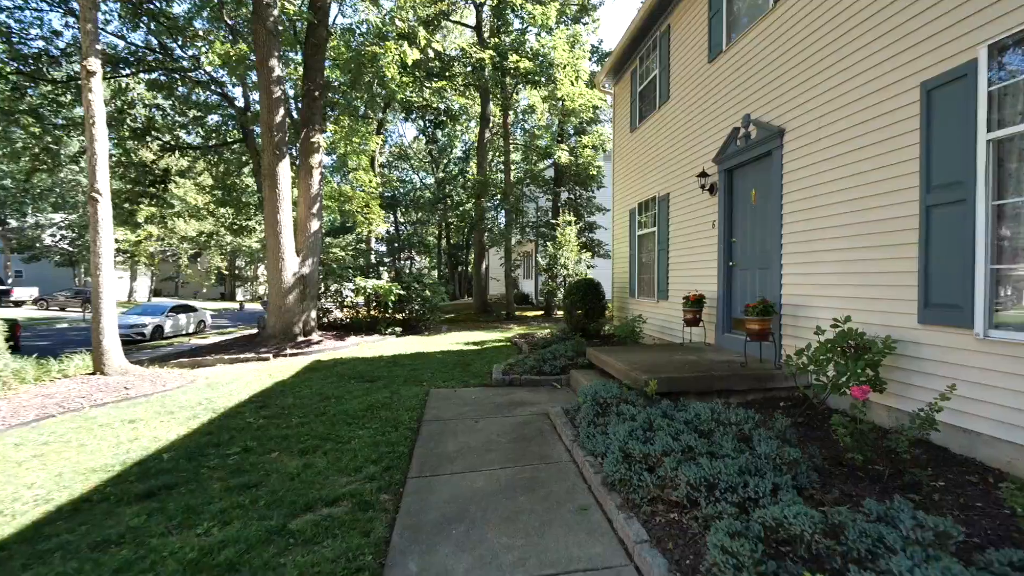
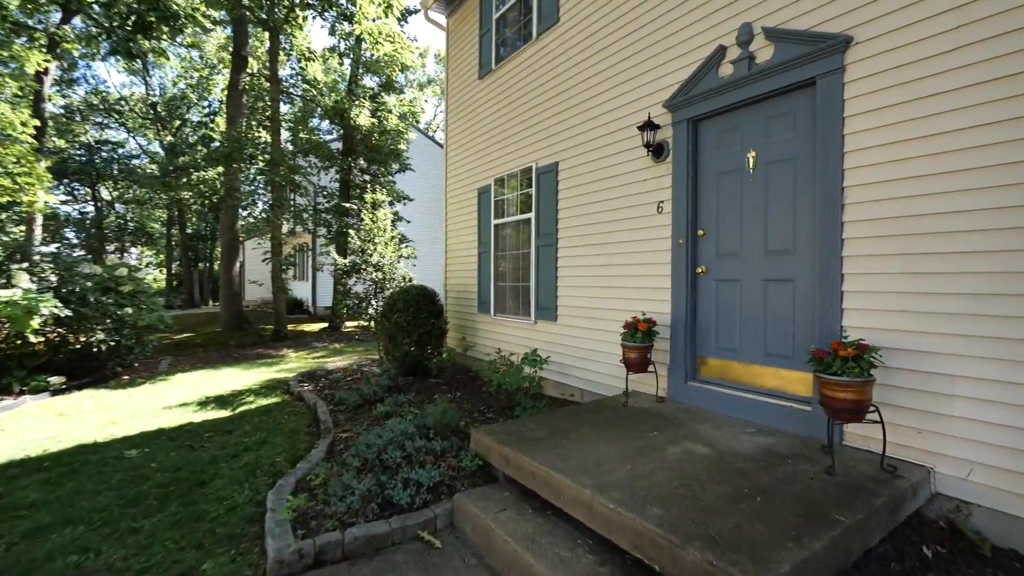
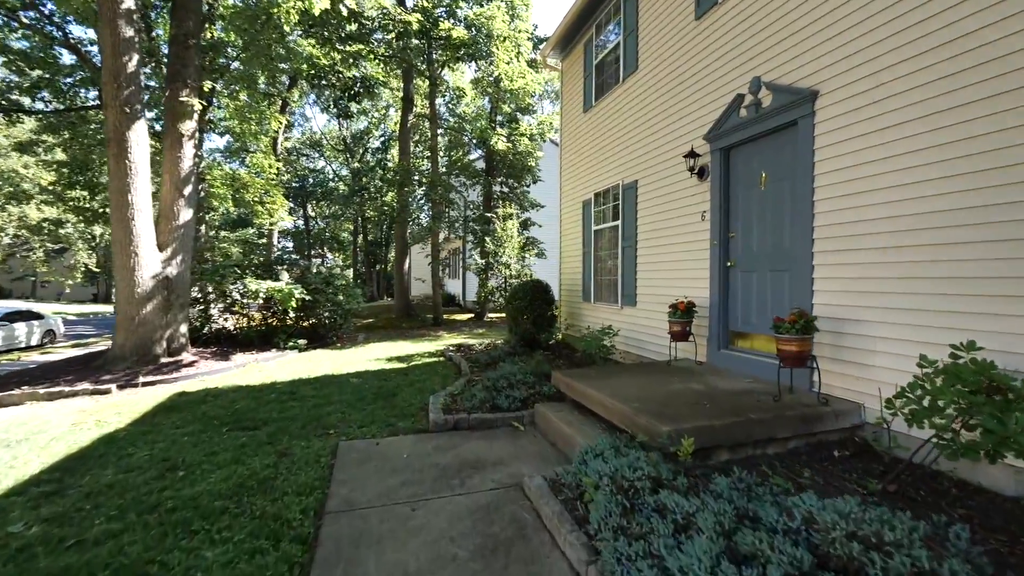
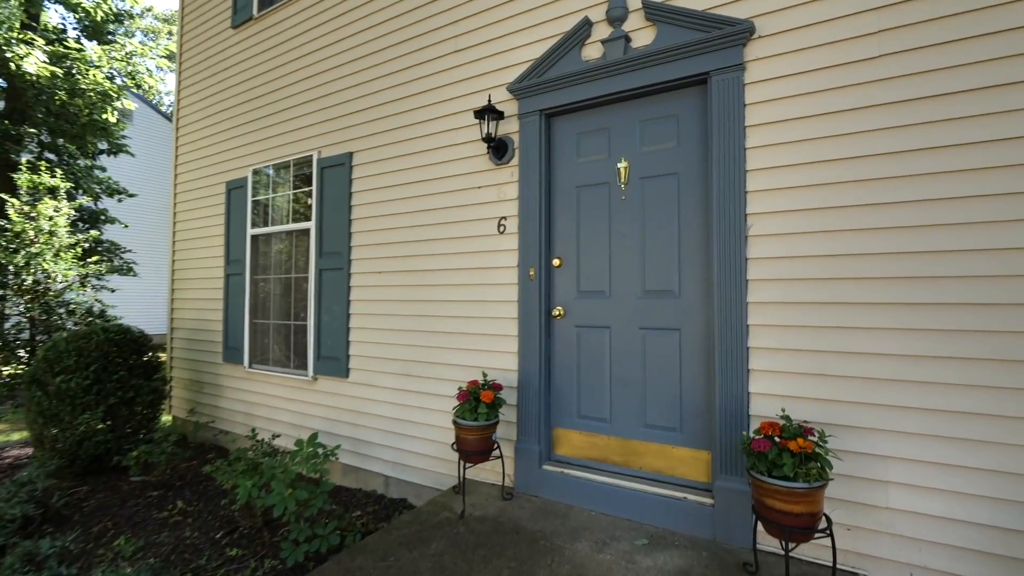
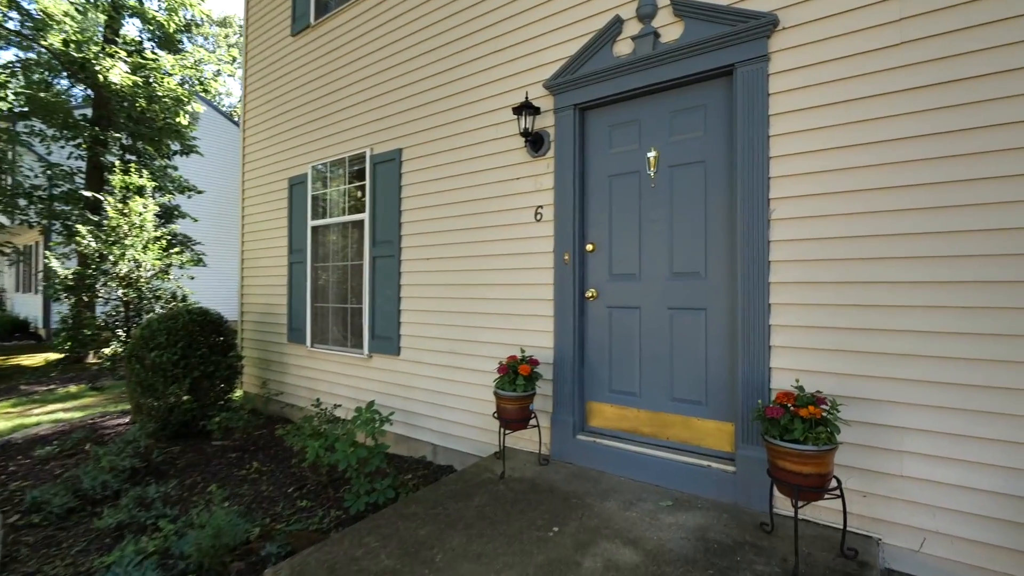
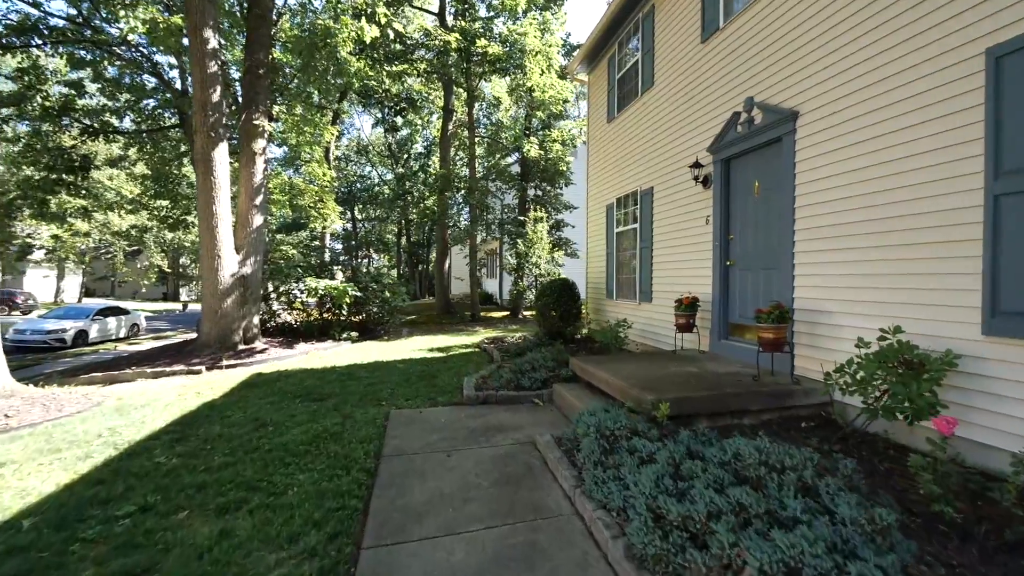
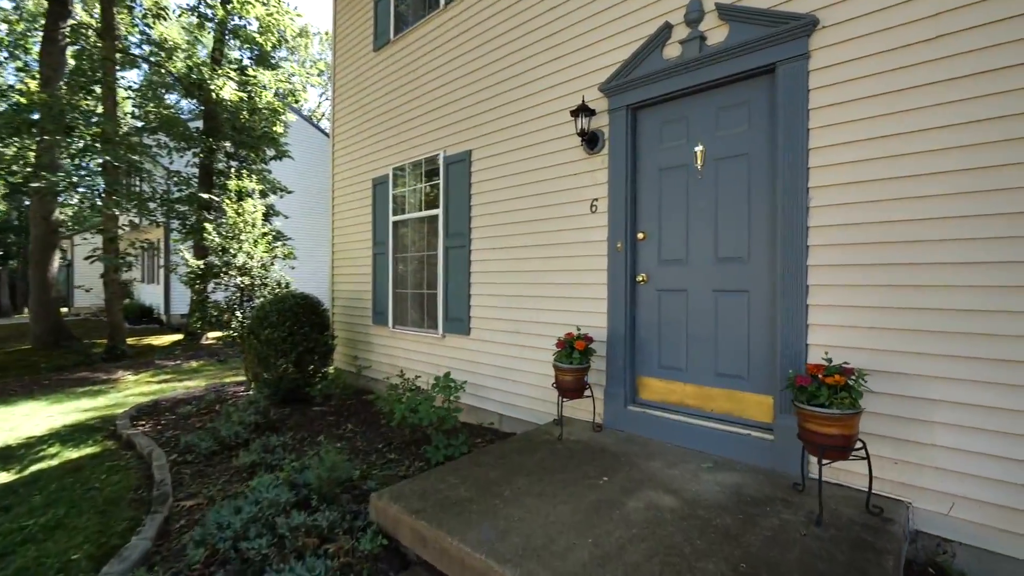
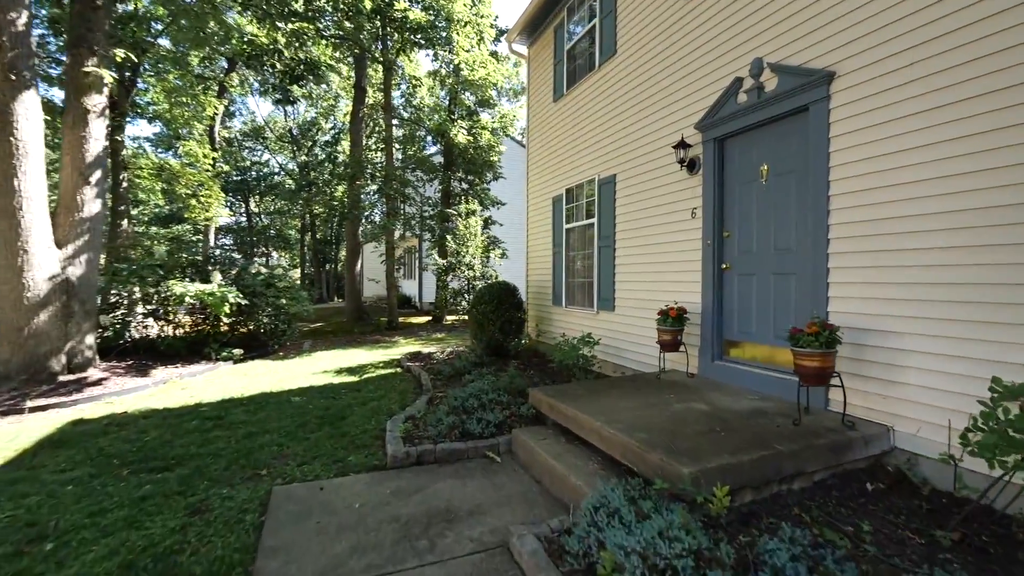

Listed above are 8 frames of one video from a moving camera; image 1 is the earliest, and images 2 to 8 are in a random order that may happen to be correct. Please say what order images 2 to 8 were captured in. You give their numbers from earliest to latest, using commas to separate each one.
6, 3, 8, 2, 7, 5, 4
